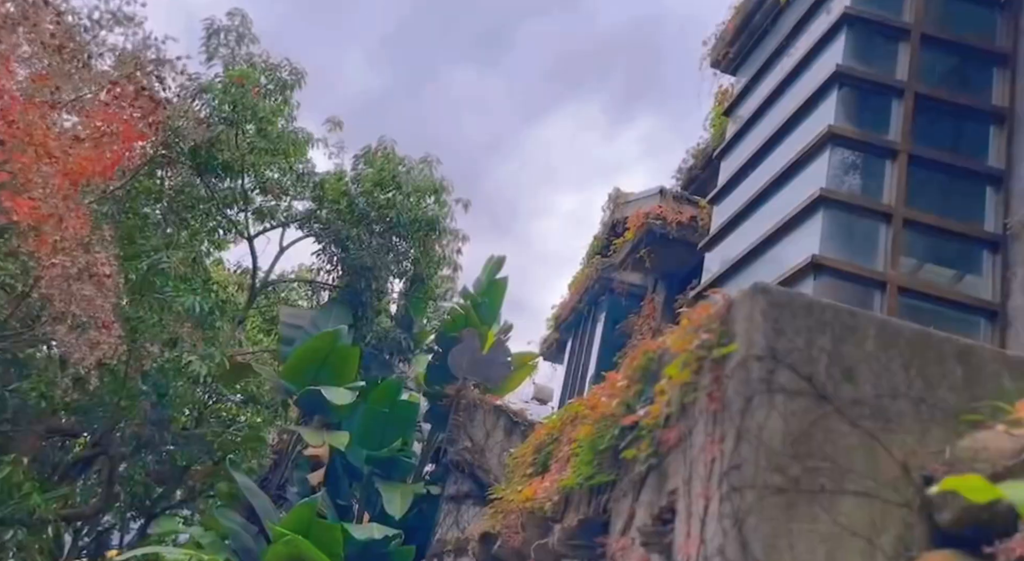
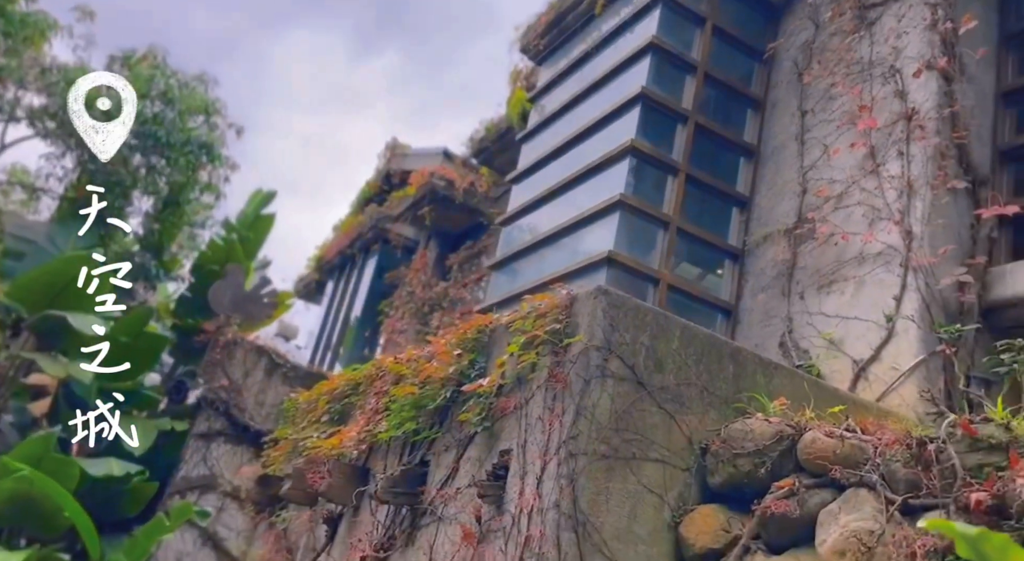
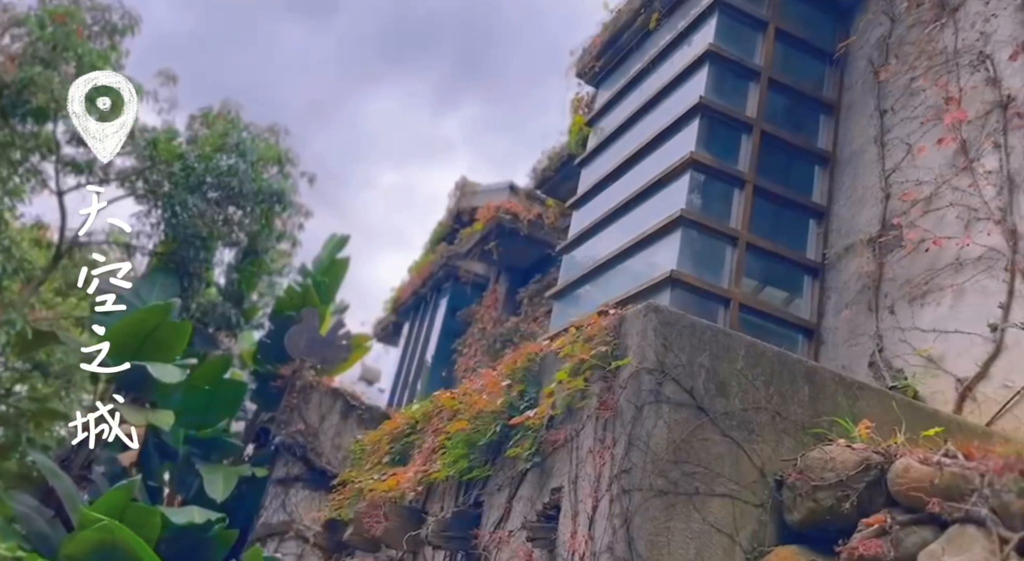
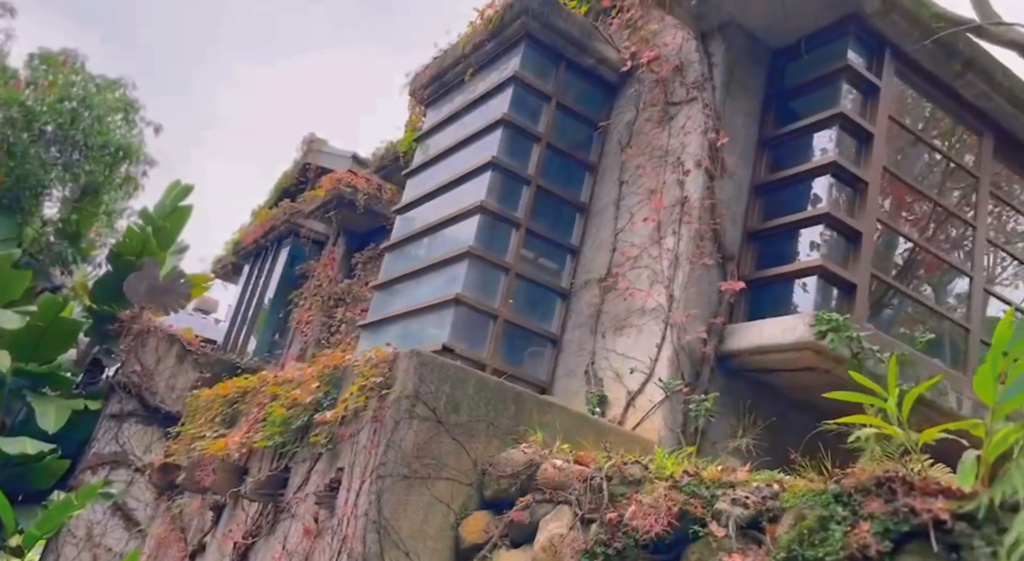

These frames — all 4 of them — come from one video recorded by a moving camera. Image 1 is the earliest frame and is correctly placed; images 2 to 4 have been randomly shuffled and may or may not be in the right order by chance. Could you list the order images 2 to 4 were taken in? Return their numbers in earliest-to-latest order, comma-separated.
3, 2, 4
